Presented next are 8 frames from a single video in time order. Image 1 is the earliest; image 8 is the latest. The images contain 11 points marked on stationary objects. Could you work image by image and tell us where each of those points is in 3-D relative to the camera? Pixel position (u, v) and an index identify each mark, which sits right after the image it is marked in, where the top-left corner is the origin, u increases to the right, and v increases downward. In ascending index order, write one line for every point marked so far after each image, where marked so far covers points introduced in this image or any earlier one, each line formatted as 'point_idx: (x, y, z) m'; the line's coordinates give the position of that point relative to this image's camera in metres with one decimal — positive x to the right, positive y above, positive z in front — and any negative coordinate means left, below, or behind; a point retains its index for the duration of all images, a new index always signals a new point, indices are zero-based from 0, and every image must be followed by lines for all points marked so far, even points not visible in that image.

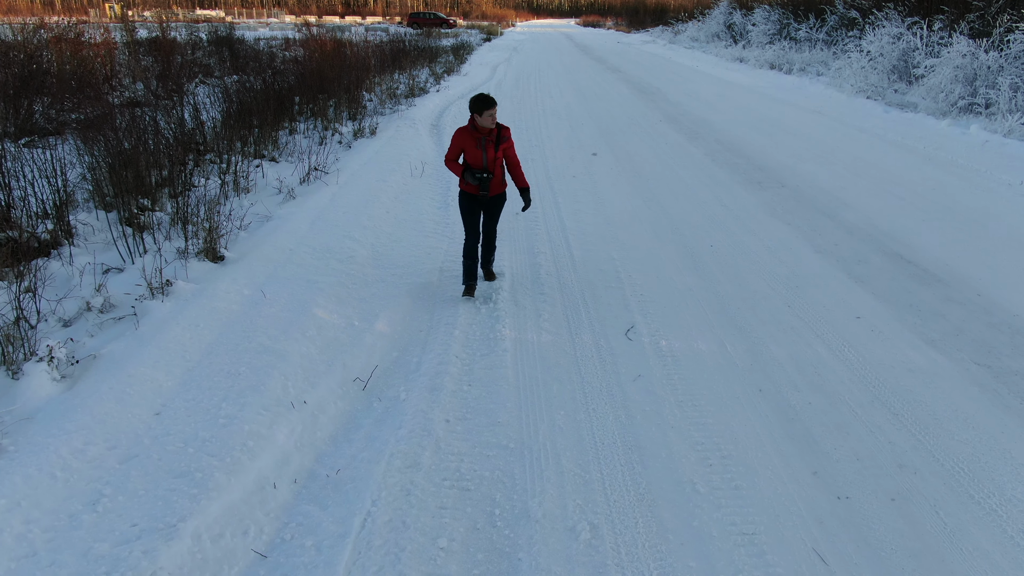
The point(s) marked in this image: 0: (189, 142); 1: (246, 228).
0: (-2.1, +1.0, +5.8) m
1: (-1.2, +0.3, +3.9) m
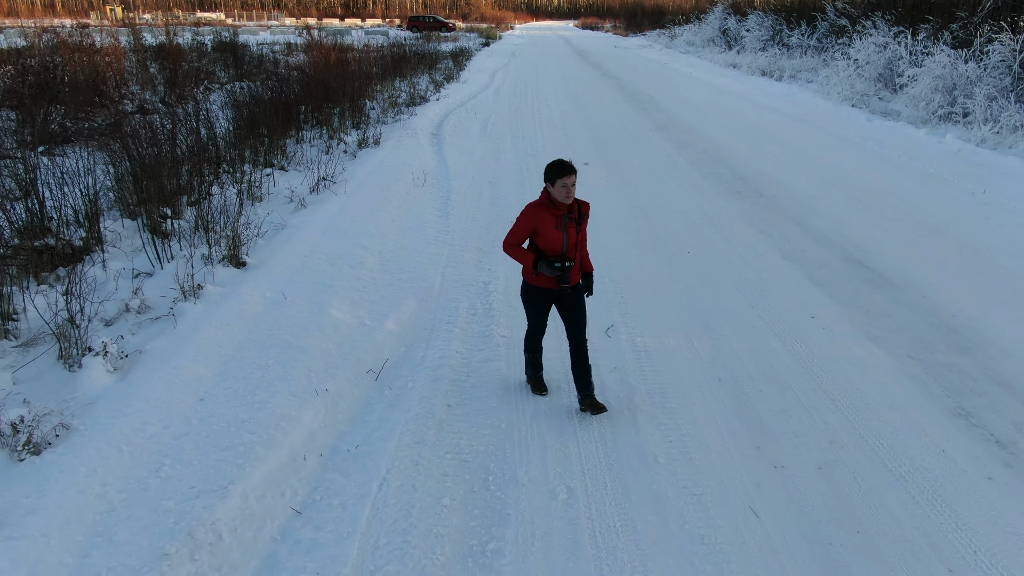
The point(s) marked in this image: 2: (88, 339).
0: (-2.1, +0.9, +6.1) m
1: (-1.2, +0.3, +4.3) m
2: (-1.4, -0.2, +3.0) m
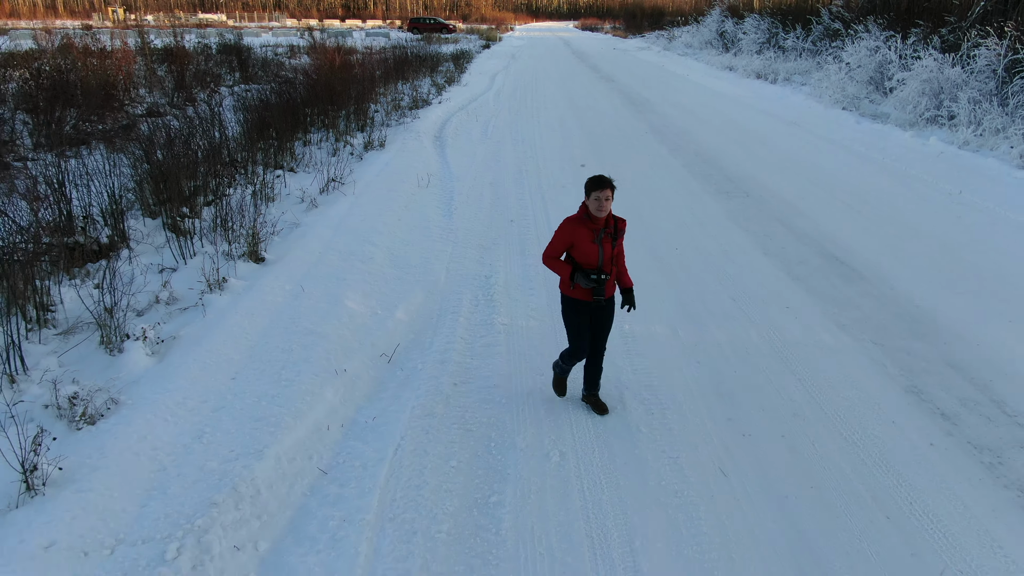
0: (-2.1, +1.0, +6.4) m
1: (-1.2, +0.3, +4.6) m
2: (-1.4, -0.2, +3.3) m
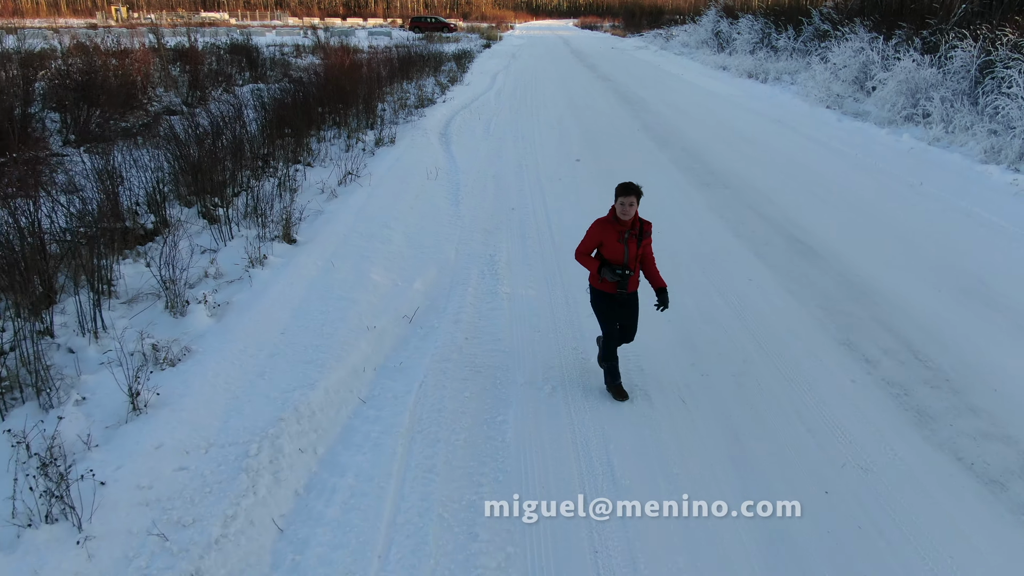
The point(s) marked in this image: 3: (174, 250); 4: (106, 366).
0: (-2.1, +1.1, +7.0) m
1: (-1.2, +0.4, +5.2) m
2: (-1.4, 0.0, +3.8) m
3: (-1.7, +0.2, +4.6) m
4: (-1.4, -0.3, +3.2) m
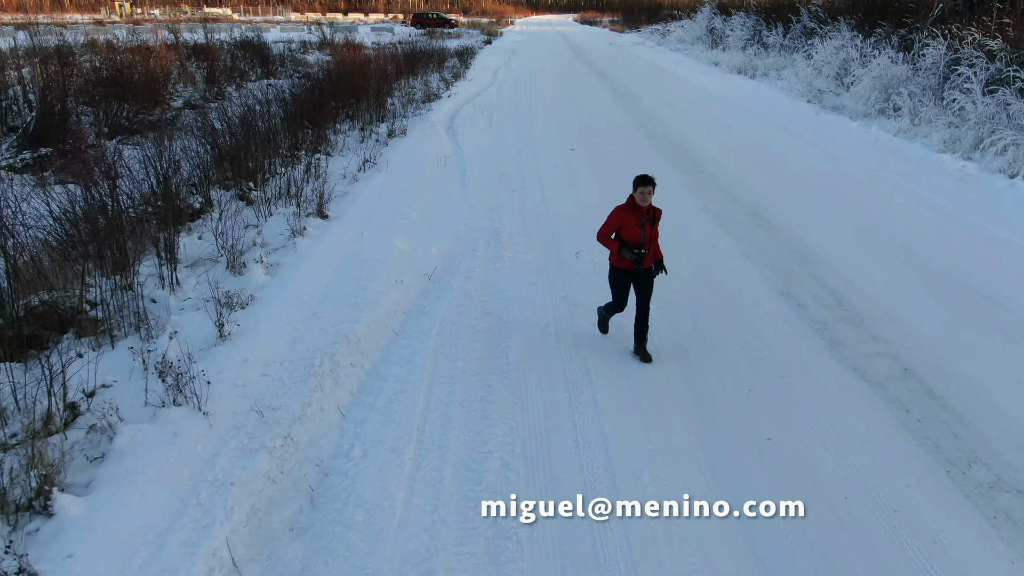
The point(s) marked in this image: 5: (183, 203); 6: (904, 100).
0: (-2.1, +1.3, +7.7) m
1: (-1.2, +0.6, +5.9) m
2: (-1.4, +0.1, +4.6) m
3: (-1.7, +0.4, +5.3) m
4: (-1.4, -0.1, +4.0) m
5: (-2.1, +0.5, +5.8) m
6: (+4.4, +2.1, +9.9) m
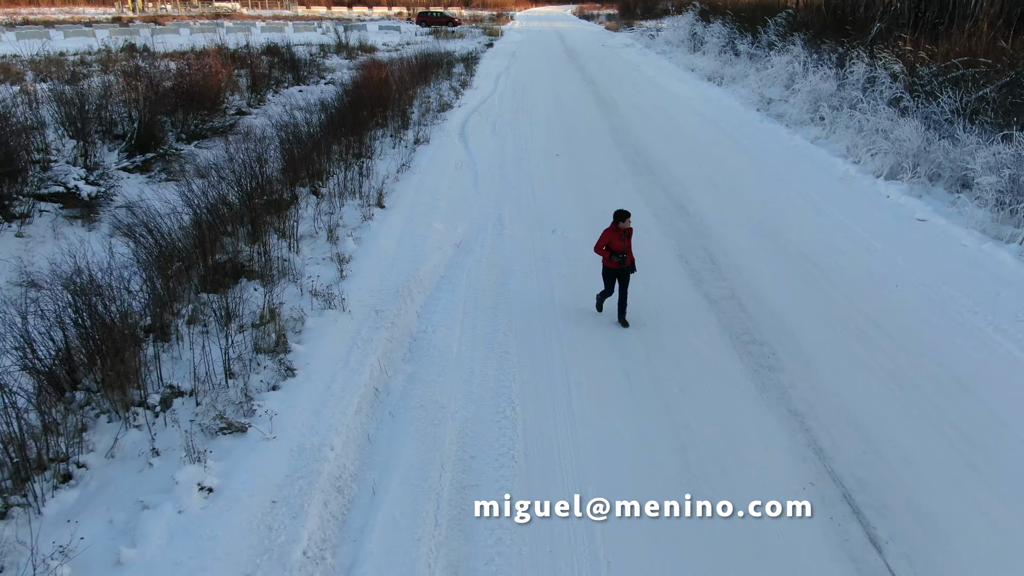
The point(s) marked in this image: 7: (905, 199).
0: (-2.1, +1.6, +10.2) m
1: (-1.2, +0.9, +8.4) m
2: (-1.4, +0.4, +7.0) m
3: (-1.7, +0.6, +7.8) m
4: (-1.4, +0.2, +6.4) m
5: (-2.1, +0.8, +8.2) m
6: (+4.4, +2.5, +12.3) m
7: (+3.7, +0.8, +8.3) m
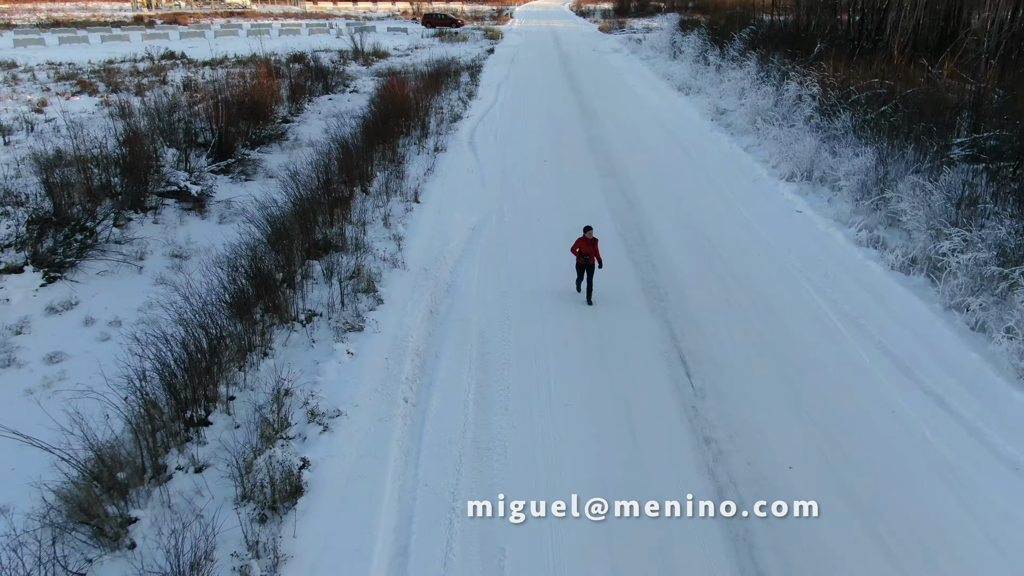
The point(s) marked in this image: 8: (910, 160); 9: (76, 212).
0: (-2.2, +2.0, +13.4) m
1: (-1.2, +1.3, +11.6) m
2: (-1.4, +0.8, +10.3) m
3: (-1.7, +1.0, +11.0) m
4: (-1.5, +0.5, +9.6) m
5: (-2.2, +1.2, +11.4) m
6: (+4.4, +2.9, +15.5) m
7: (+3.7, +1.2, +11.5) m
8: (+5.1, +1.7, +11.3) m
9: (-5.1, +0.9, +10.3) m
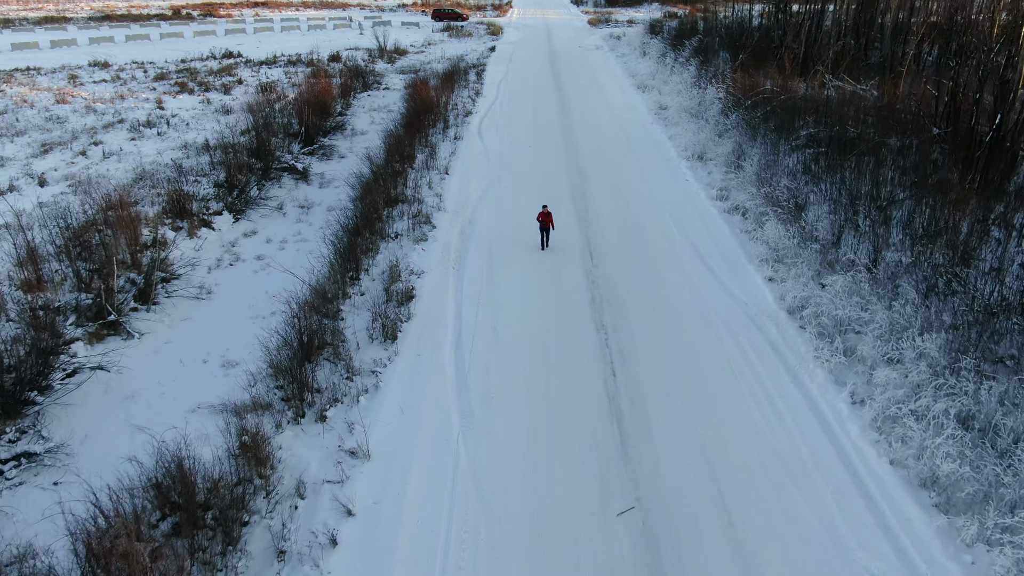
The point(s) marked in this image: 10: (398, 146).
0: (-2.3, +3.3, +19.9) m
1: (-1.3, +2.5, +18.1) m
2: (-1.5, +1.9, +16.8) m
3: (-1.8, +2.2, +17.5) m
4: (-1.6, +1.7, +16.2) m
5: (-2.3, +2.4, +18.0) m
6: (+4.3, +4.2, +22.0) m
7: (+3.6, +2.4, +18.1) m
8: (+5.0, +2.9, +17.8) m
9: (-5.2, +2.1, +16.9) m
10: (-2.5, +3.1, +19.2) m
